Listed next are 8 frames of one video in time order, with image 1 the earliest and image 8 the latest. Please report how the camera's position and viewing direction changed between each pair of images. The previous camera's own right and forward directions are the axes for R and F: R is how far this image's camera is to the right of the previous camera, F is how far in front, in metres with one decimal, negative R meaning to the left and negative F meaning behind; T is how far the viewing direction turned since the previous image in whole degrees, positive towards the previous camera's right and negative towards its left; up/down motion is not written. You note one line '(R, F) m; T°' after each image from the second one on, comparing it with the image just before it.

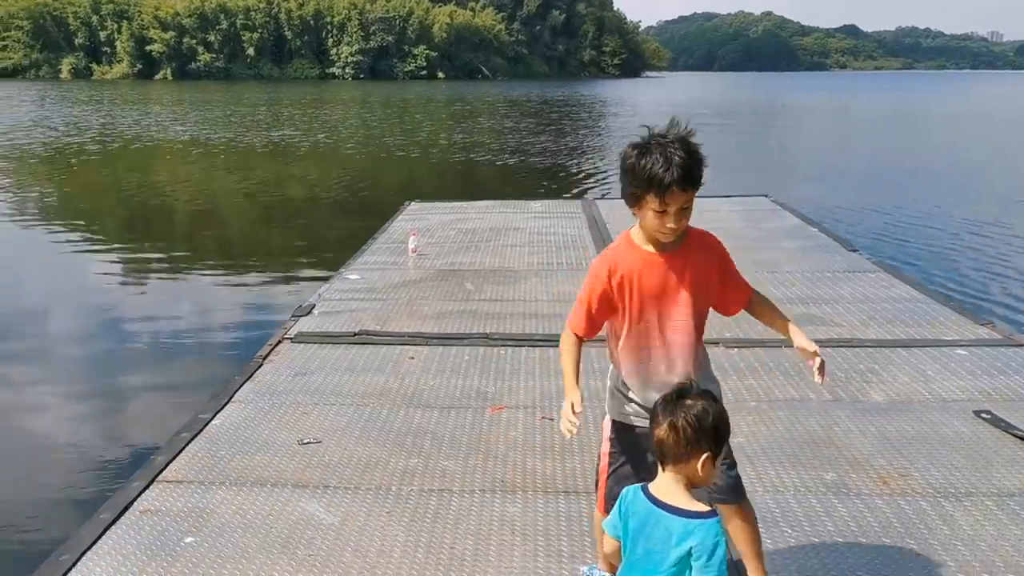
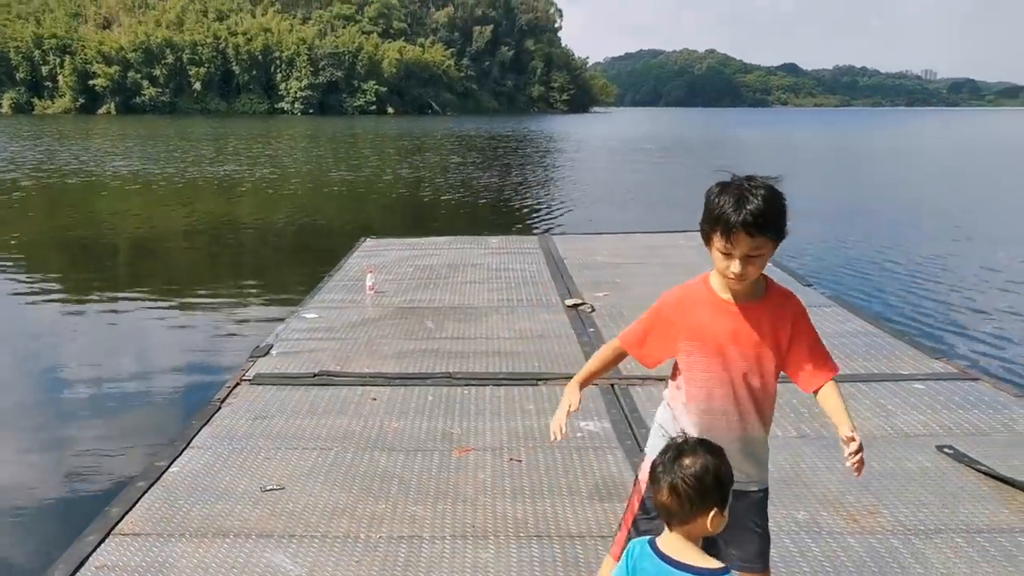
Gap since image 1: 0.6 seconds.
(-0.1, 0.0) m; +3°
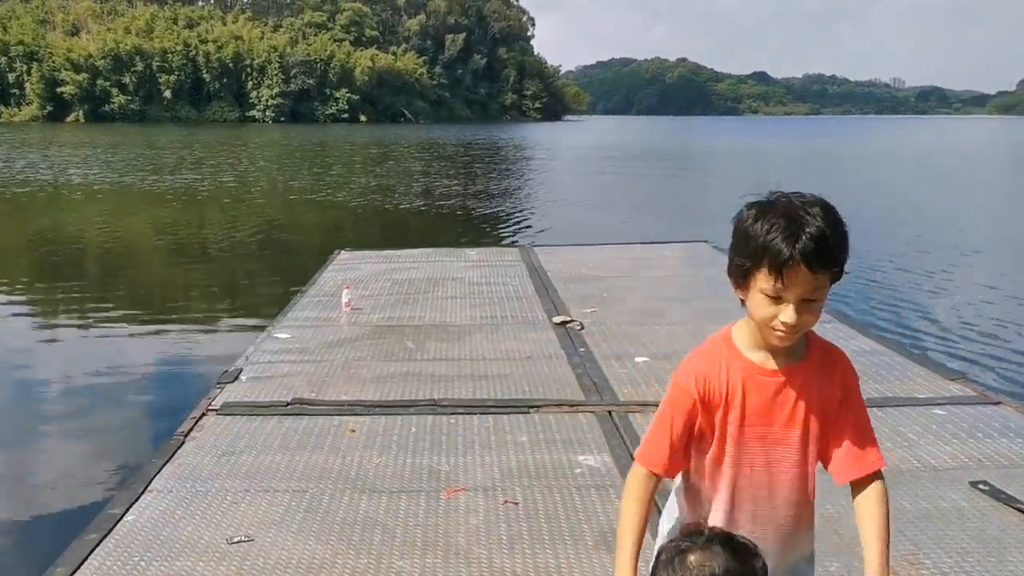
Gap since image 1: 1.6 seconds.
(-0.1, +0.3) m; +2°
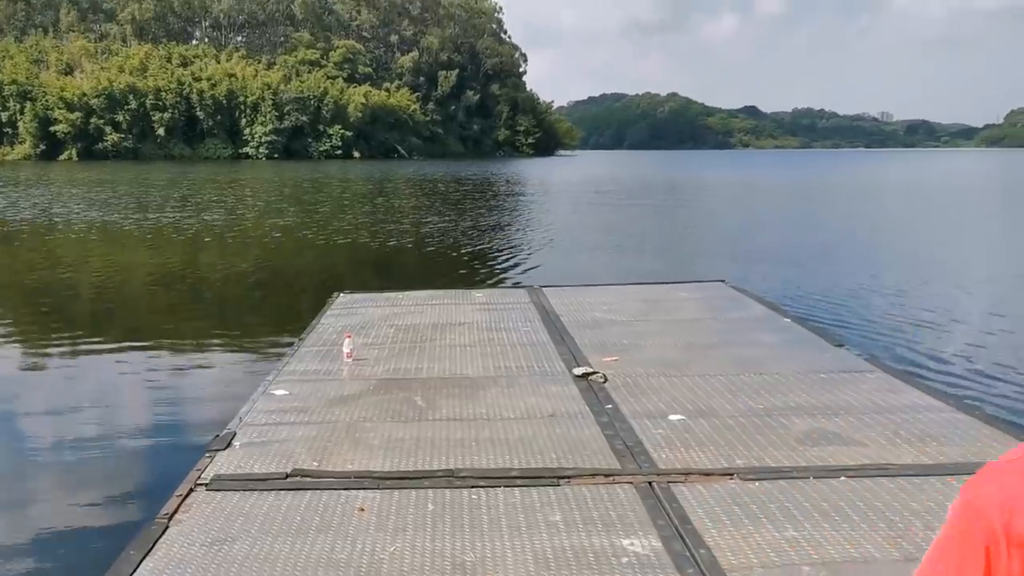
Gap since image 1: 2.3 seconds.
(-0.1, +0.4) m; 0°
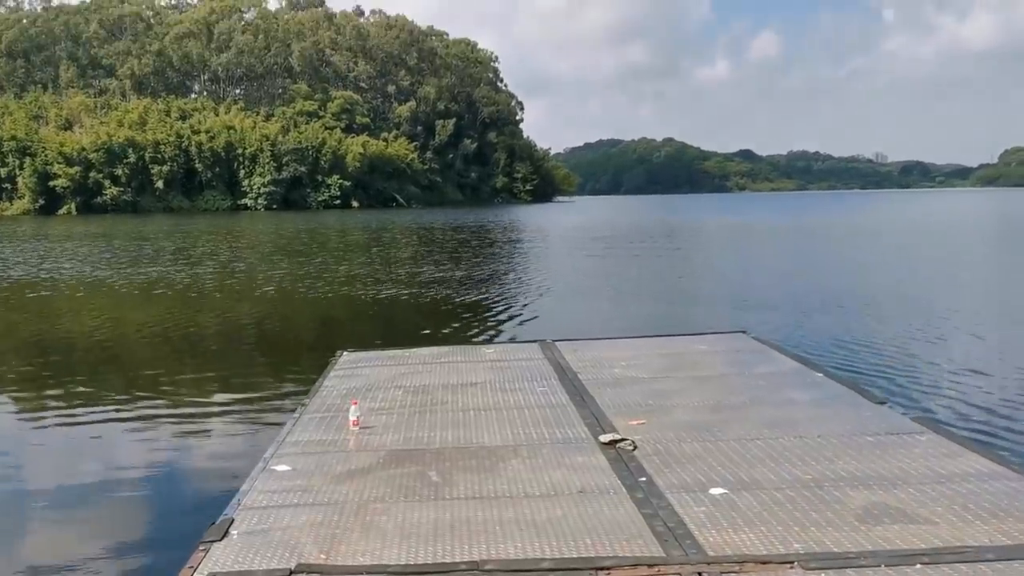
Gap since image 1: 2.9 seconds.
(-0.1, +0.4) m; 0°
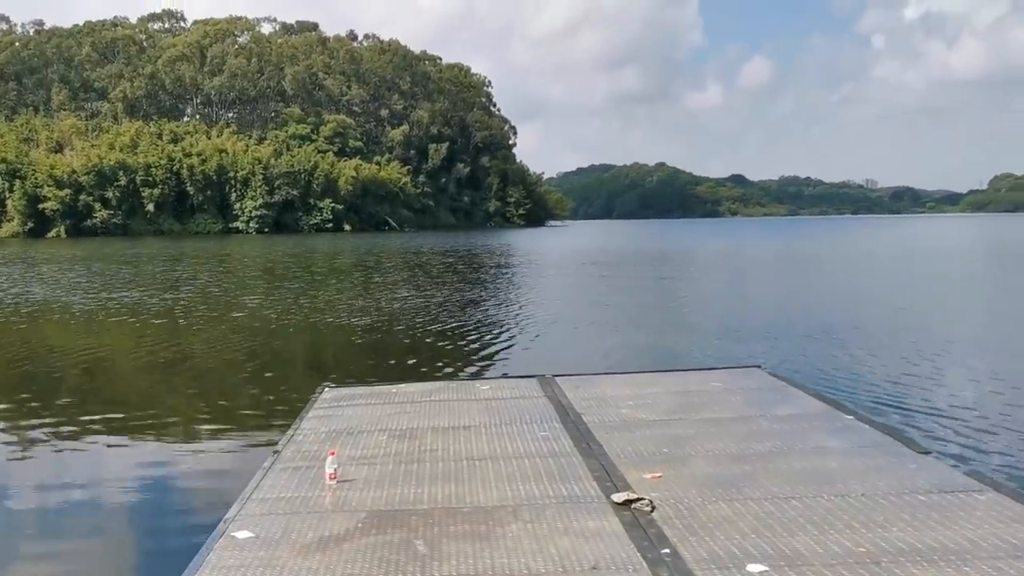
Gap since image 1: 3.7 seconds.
(0.0, +0.6) m; 0°
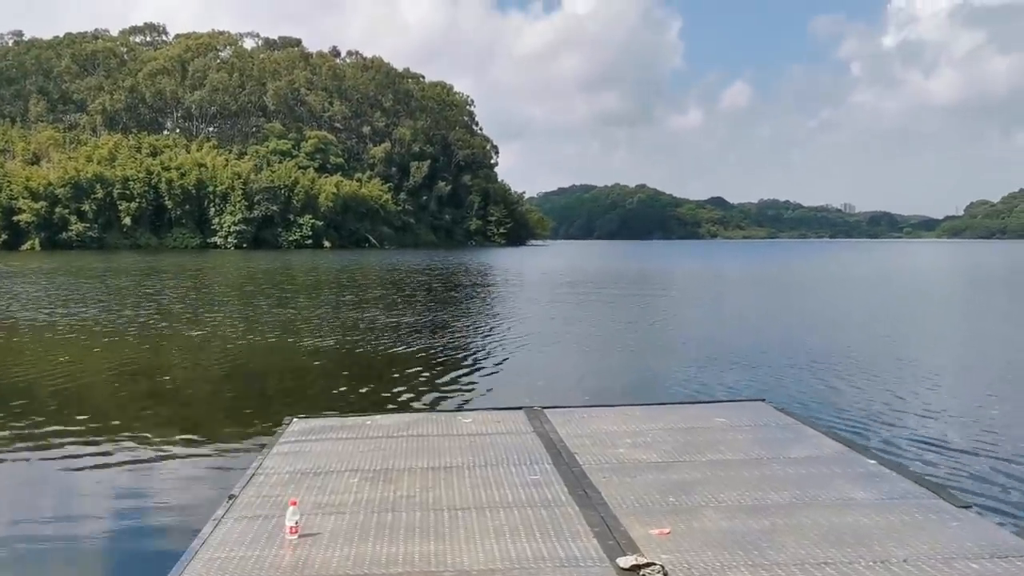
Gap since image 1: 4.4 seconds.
(0.0, +0.6) m; +1°
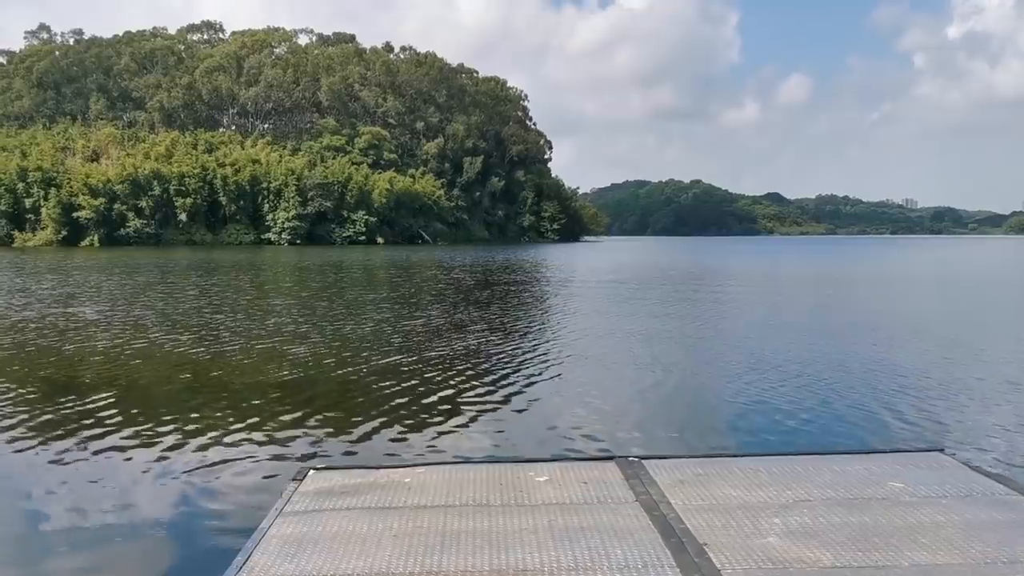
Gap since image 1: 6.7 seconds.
(-0.2, +1.8) m; -3°
